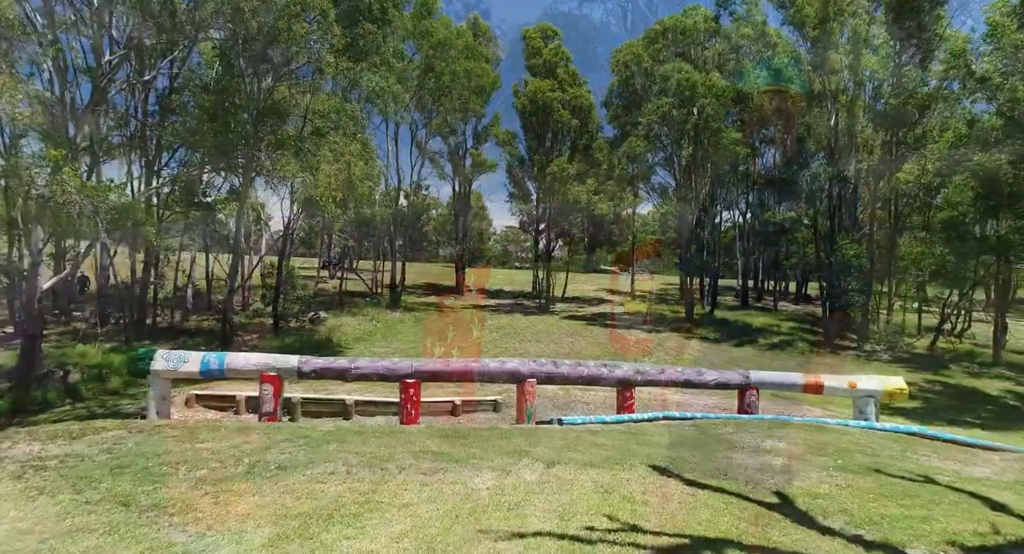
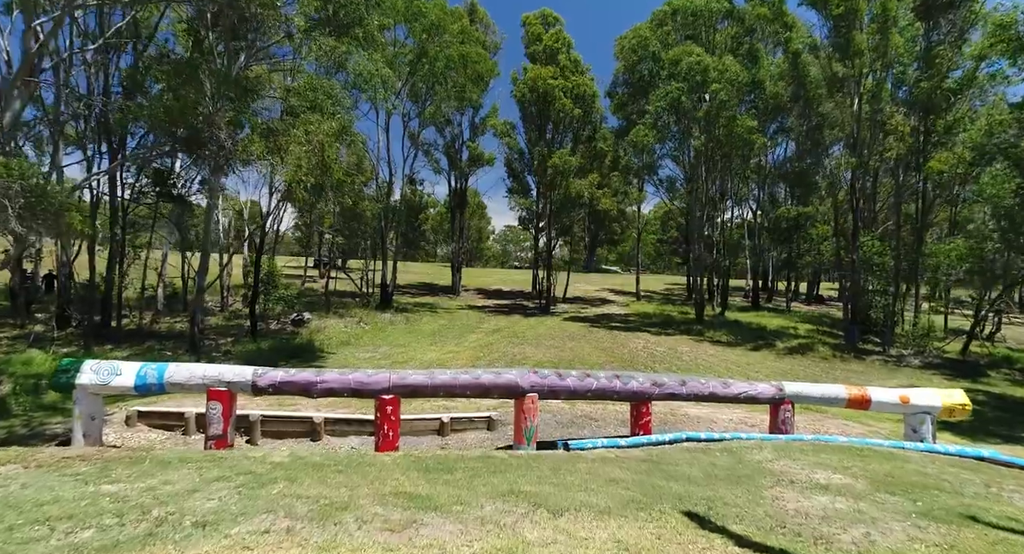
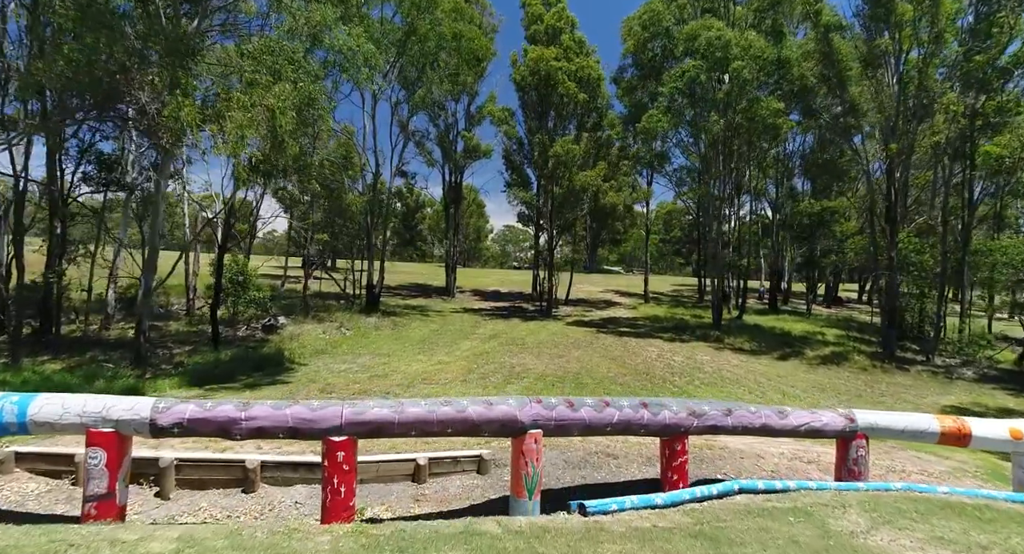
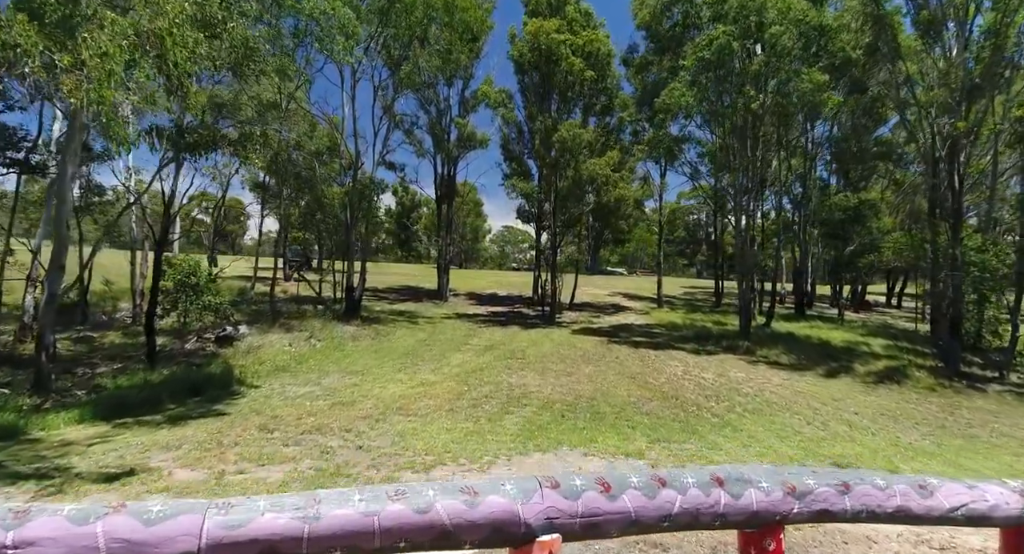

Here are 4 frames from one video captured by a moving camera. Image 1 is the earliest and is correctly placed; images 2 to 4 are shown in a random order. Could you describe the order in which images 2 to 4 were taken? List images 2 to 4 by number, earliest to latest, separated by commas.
2, 3, 4
